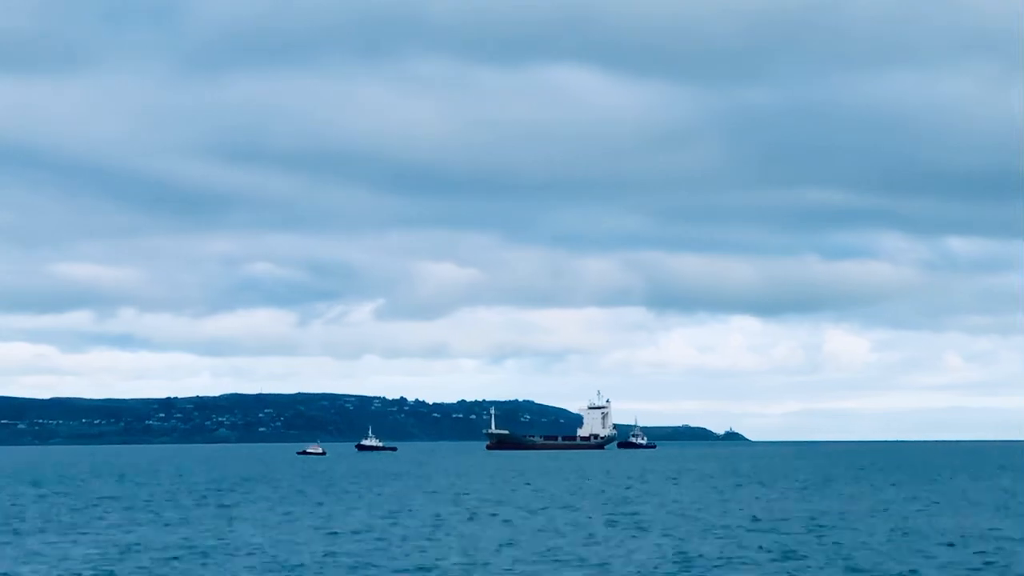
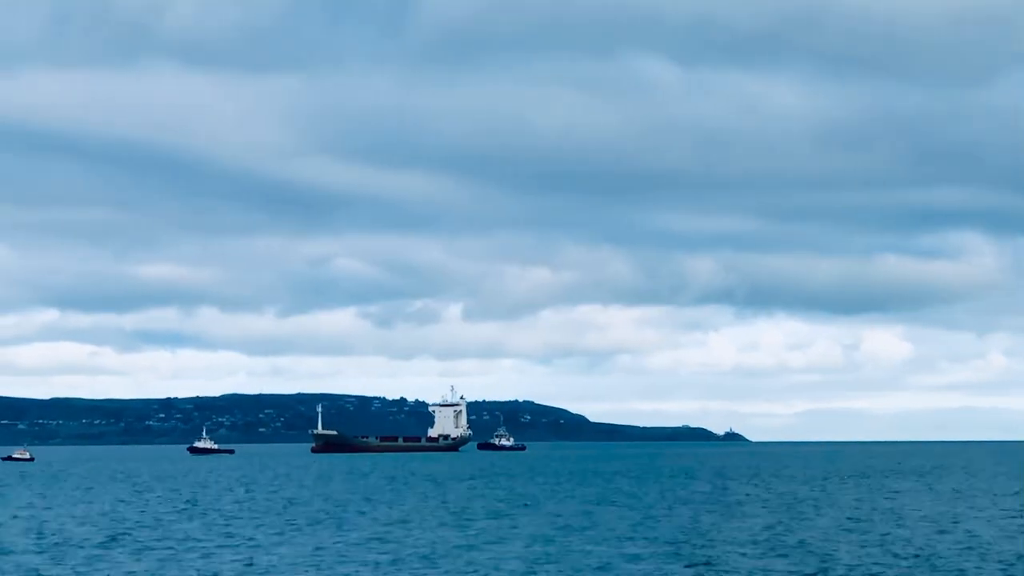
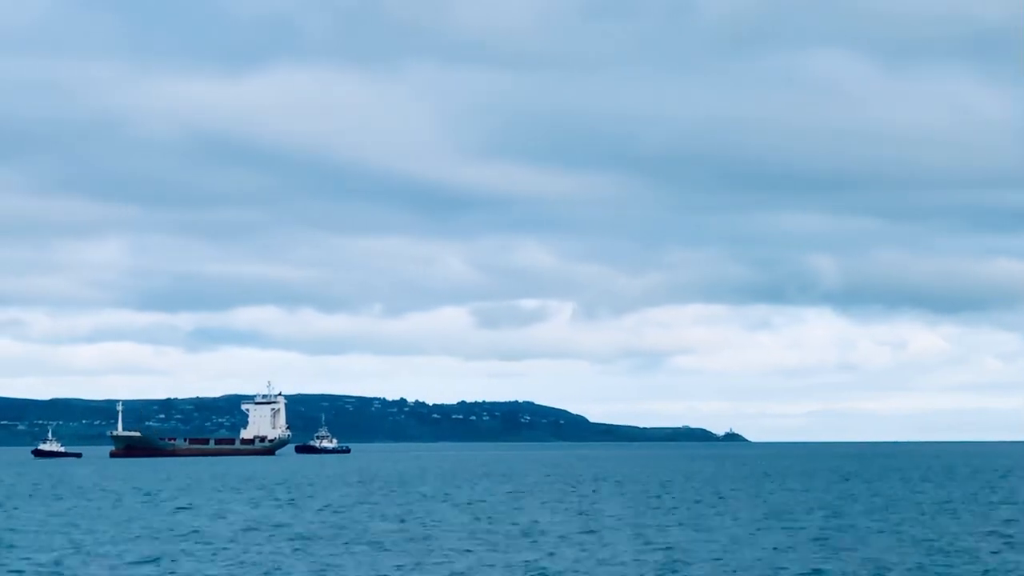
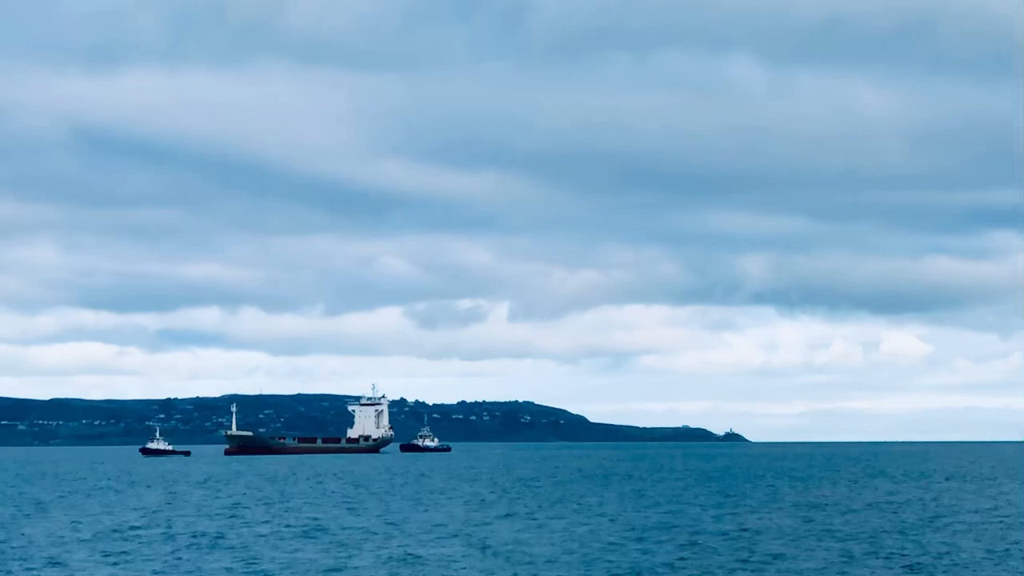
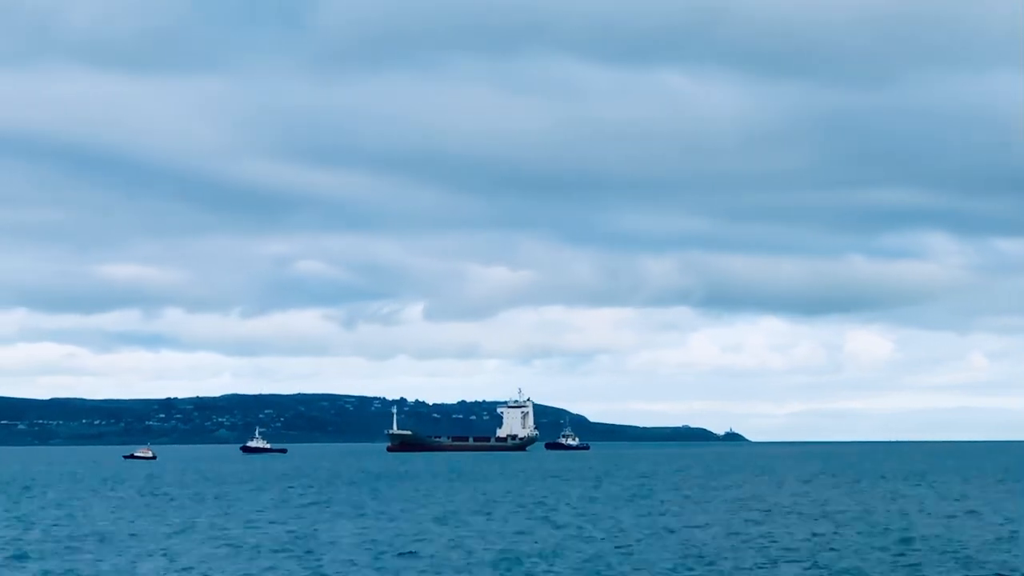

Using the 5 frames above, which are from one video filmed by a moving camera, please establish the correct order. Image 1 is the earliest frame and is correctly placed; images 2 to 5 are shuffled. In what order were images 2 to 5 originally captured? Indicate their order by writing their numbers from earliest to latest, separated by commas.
5, 2, 4, 3
